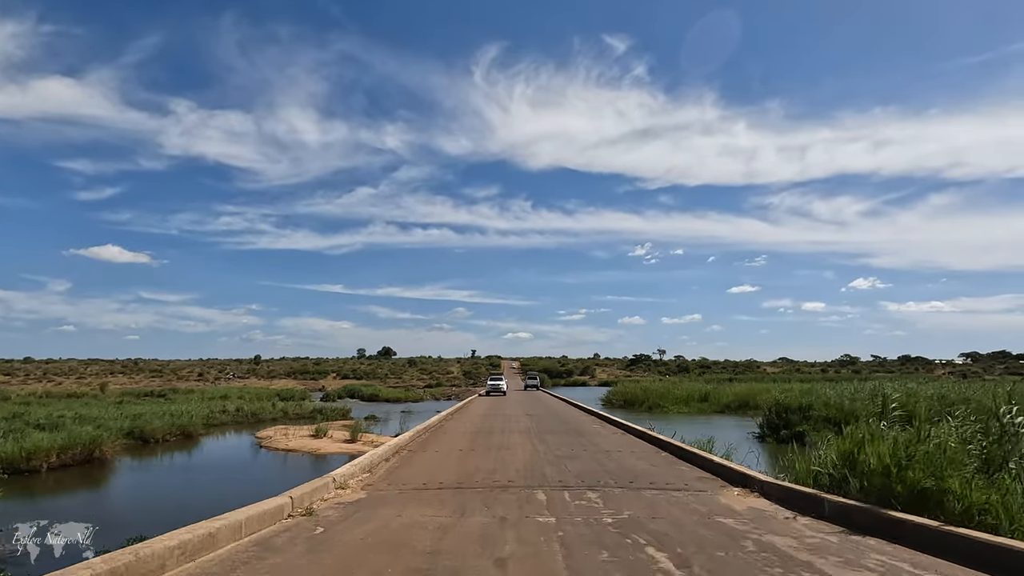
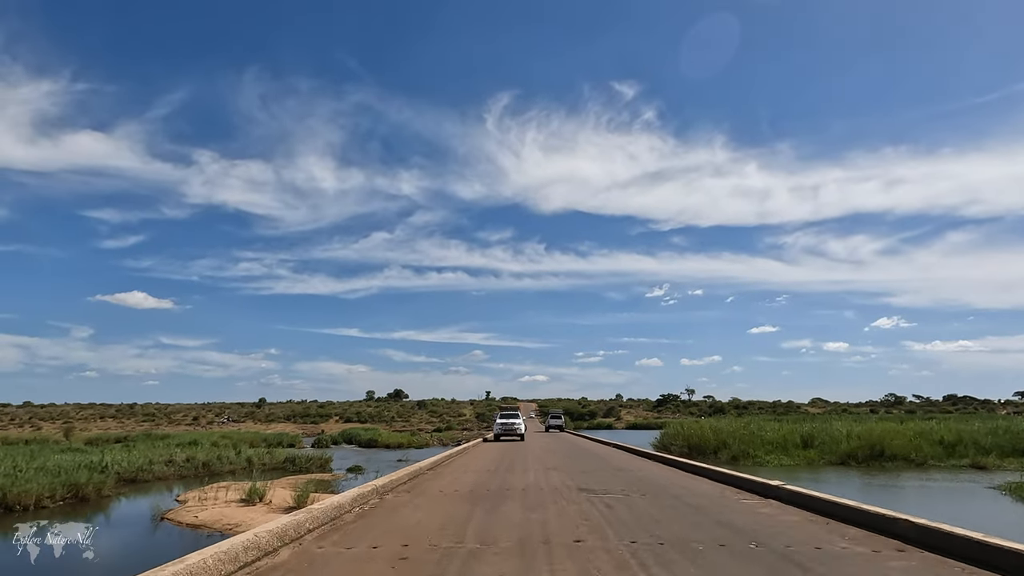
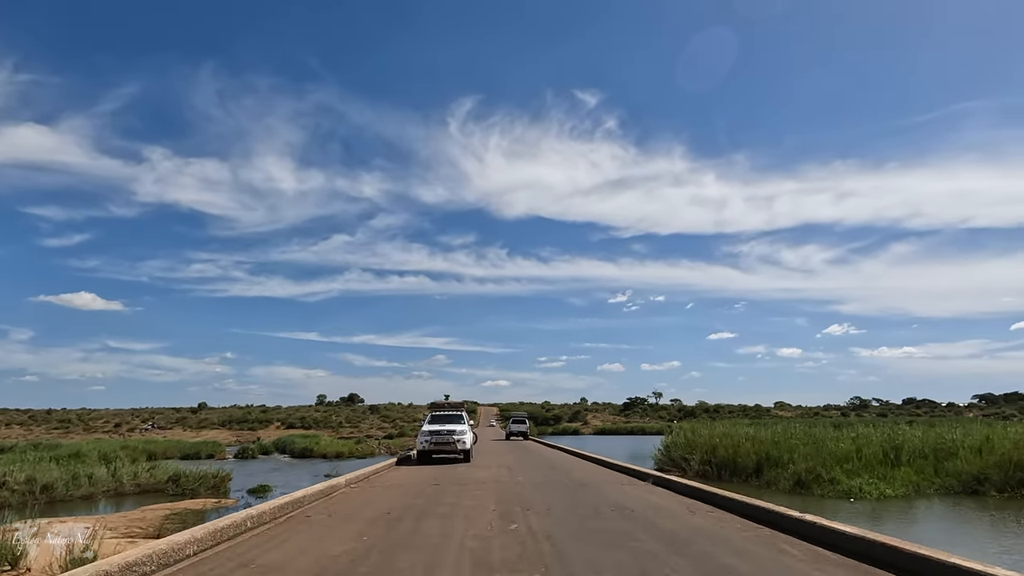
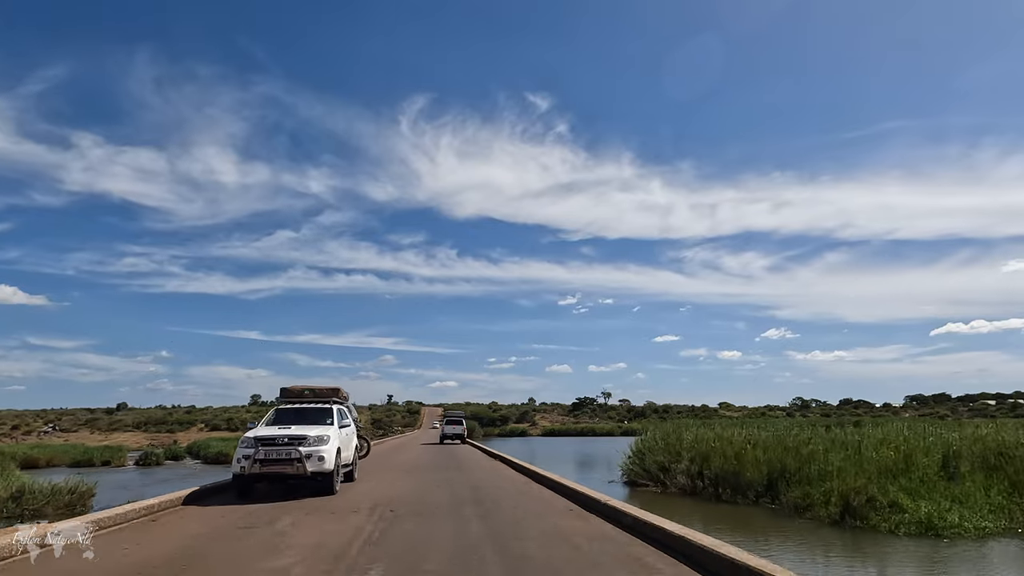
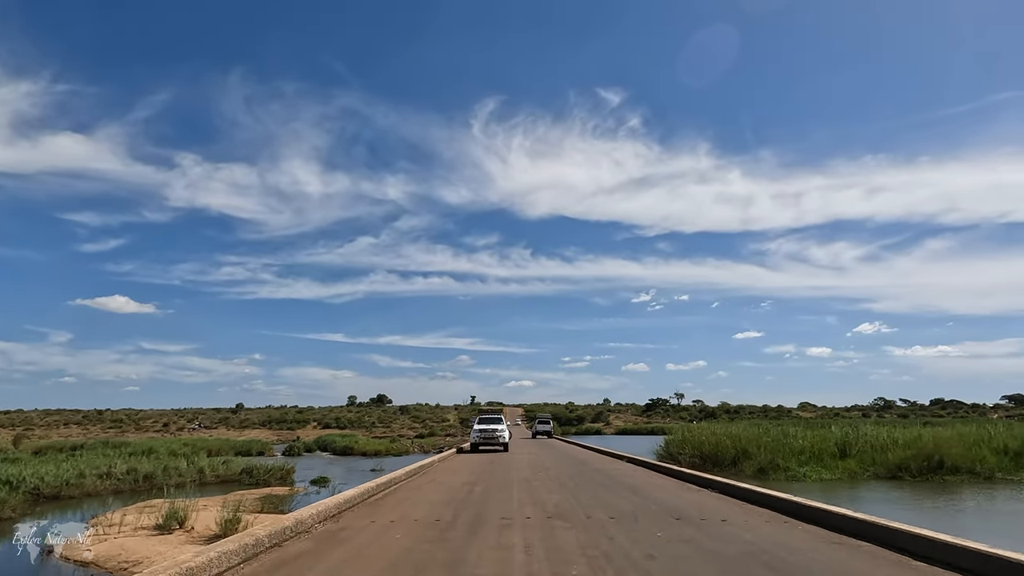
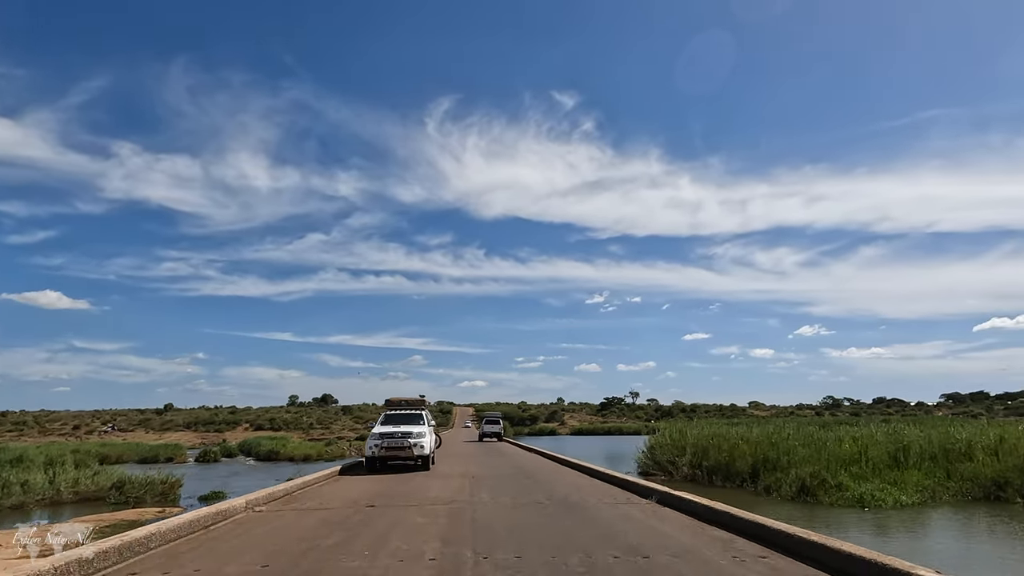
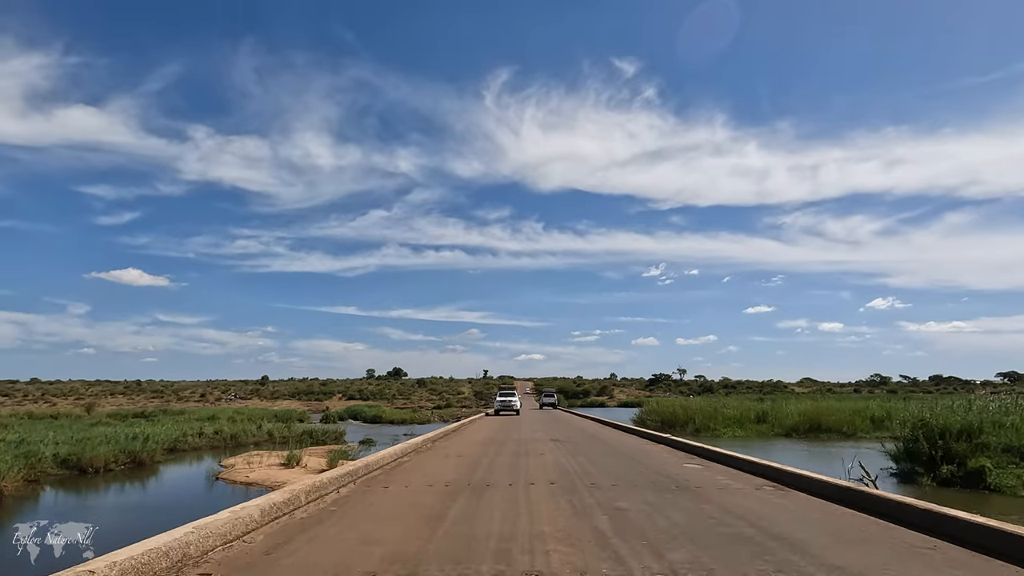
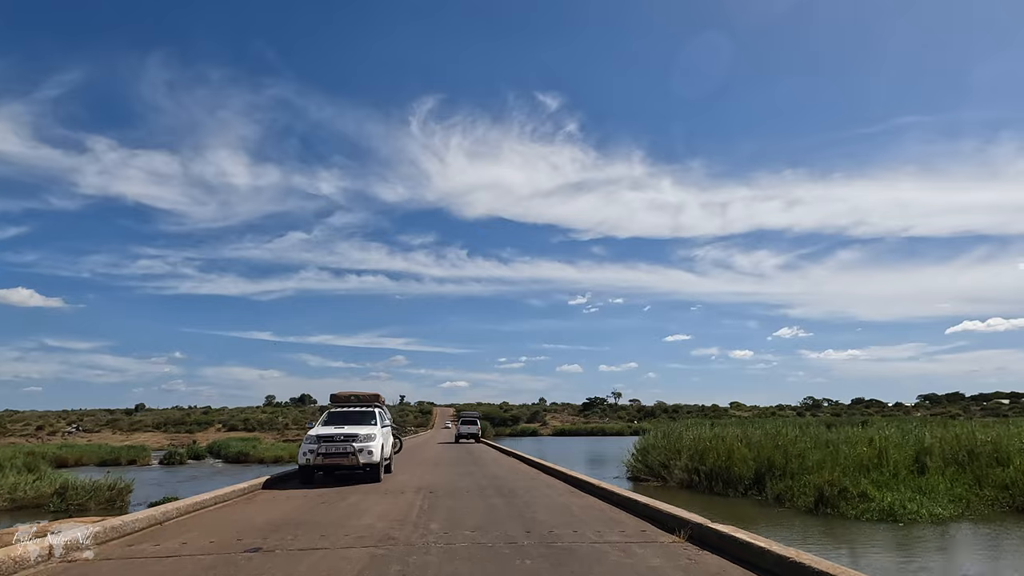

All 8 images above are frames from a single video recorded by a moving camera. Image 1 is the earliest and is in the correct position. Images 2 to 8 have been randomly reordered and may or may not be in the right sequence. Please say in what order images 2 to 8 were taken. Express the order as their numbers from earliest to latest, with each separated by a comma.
7, 2, 5, 3, 6, 8, 4
